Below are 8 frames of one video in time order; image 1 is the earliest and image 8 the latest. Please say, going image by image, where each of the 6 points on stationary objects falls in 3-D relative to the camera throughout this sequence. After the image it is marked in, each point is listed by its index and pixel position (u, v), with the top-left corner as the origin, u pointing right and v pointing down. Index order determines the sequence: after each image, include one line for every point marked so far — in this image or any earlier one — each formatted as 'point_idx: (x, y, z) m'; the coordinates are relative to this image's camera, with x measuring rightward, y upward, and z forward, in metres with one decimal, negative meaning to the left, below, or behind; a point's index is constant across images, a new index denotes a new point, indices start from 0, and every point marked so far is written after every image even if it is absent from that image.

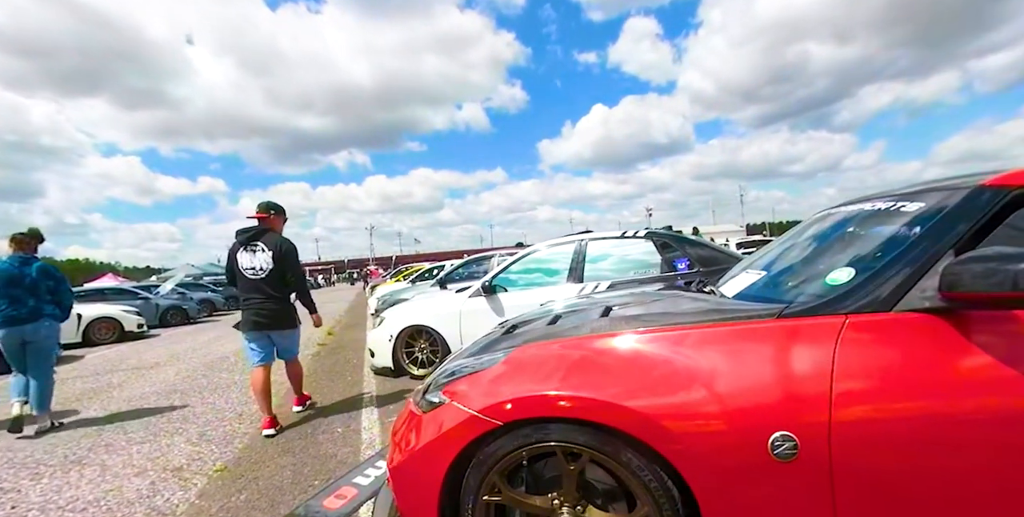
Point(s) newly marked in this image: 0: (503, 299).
0: (-0.1, -0.4, +5.2) m
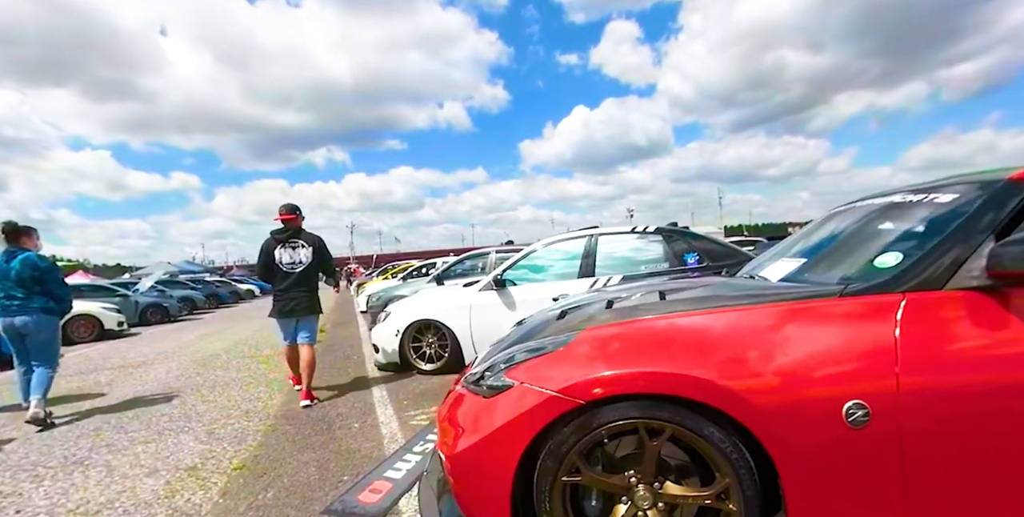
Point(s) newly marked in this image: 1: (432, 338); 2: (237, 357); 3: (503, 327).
0: (0.0, -0.4, +5.1) m
1: (-0.9, -0.9, +5.4) m
2: (-4.2, -1.5, +7.3) m
3: (-0.1, -0.7, +5.1) m
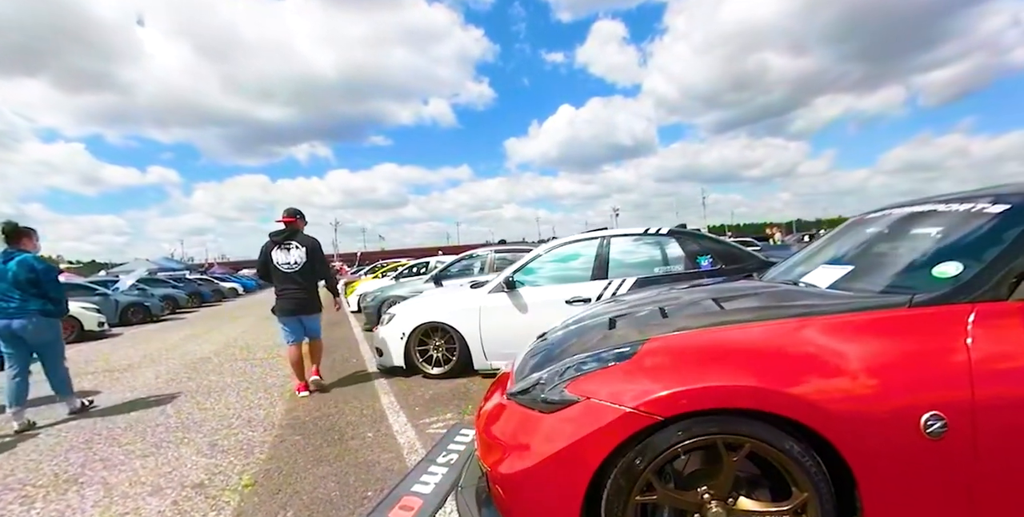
0: (+0.1, -0.4, +5.0) m
1: (-0.8, -0.9, +5.2) m
2: (-4.2, -1.5, +7.0) m
3: (0.0, -0.7, +4.9) m
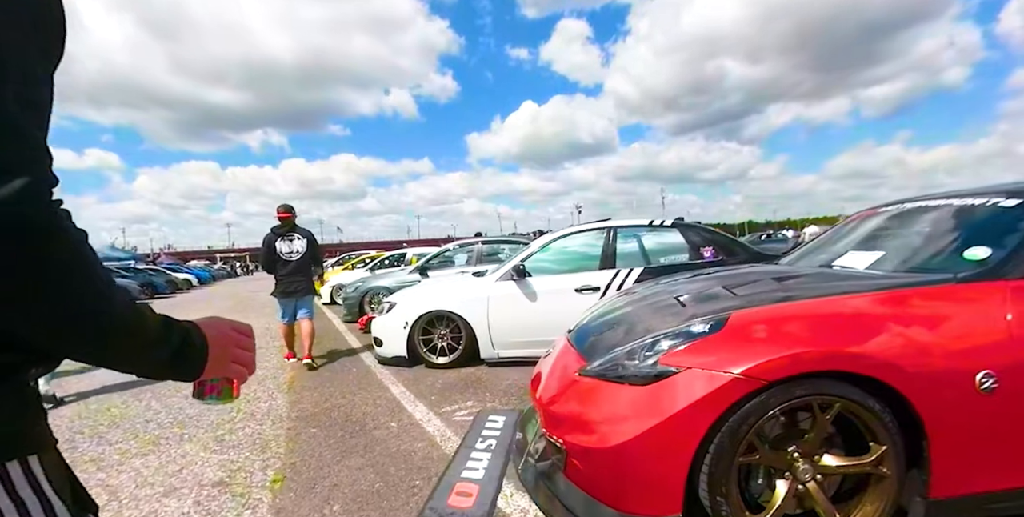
0: (+0.2, -0.3, +4.9) m
1: (-0.7, -0.8, +5.1) m
2: (-4.2, -1.3, +6.6) m
3: (+0.1, -0.6, +4.9) m
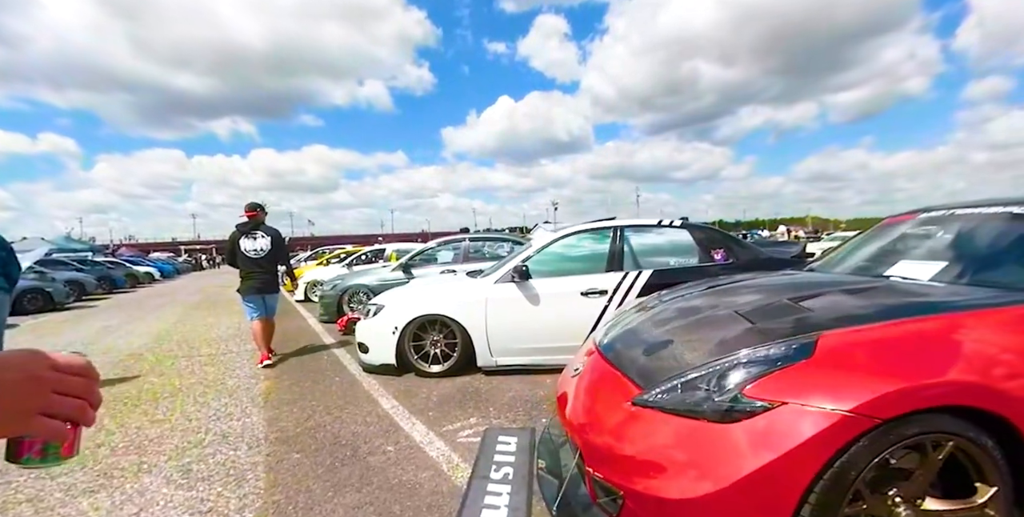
0: (+0.2, -0.3, +4.6) m
1: (-0.7, -0.8, +4.7) m
2: (-4.3, -1.2, +6.1) m
3: (+0.1, -0.6, +4.5) m
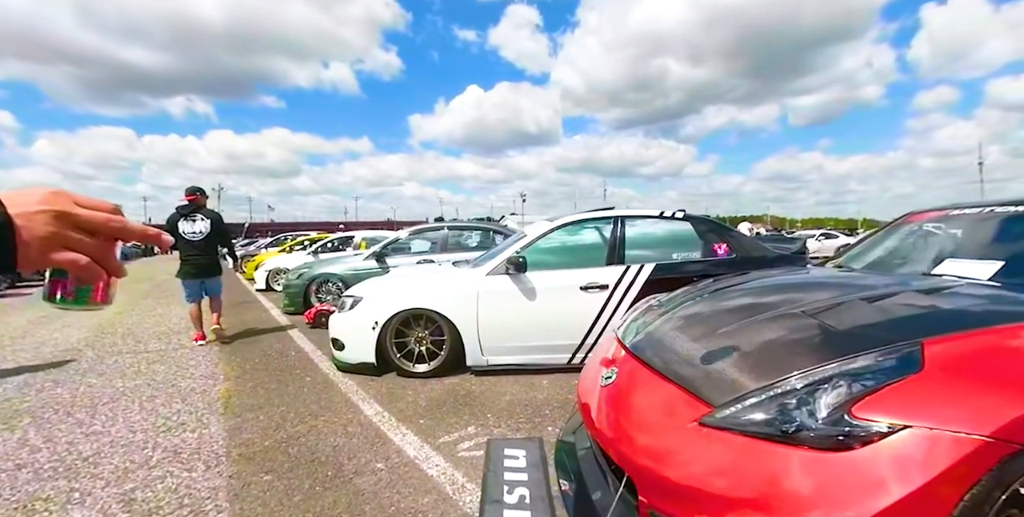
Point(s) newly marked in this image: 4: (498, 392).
0: (+0.2, -0.2, +4.2) m
1: (-0.8, -0.7, +4.3) m
2: (-4.5, -1.0, +5.4) m
3: (+0.1, -0.5, +4.2) m
4: (-0.1, -1.0, +3.8) m
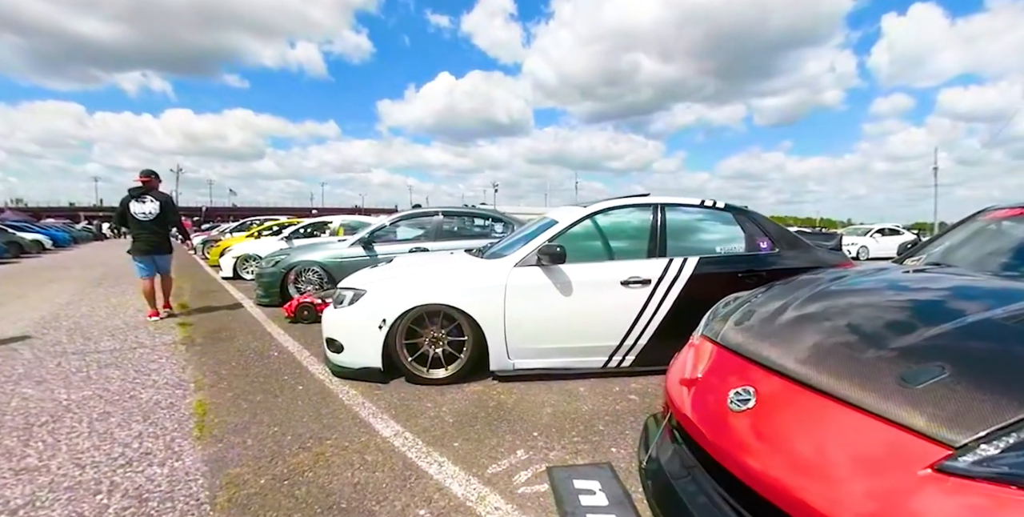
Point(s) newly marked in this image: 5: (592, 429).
0: (+0.4, -0.1, +3.7) m
1: (-0.6, -0.6, +3.7) m
2: (-4.3, -0.9, +4.5) m
3: (+0.3, -0.5, +3.6) m
4: (+0.1, -1.0, +3.2) m
5: (+0.5, -1.0, +2.9) m
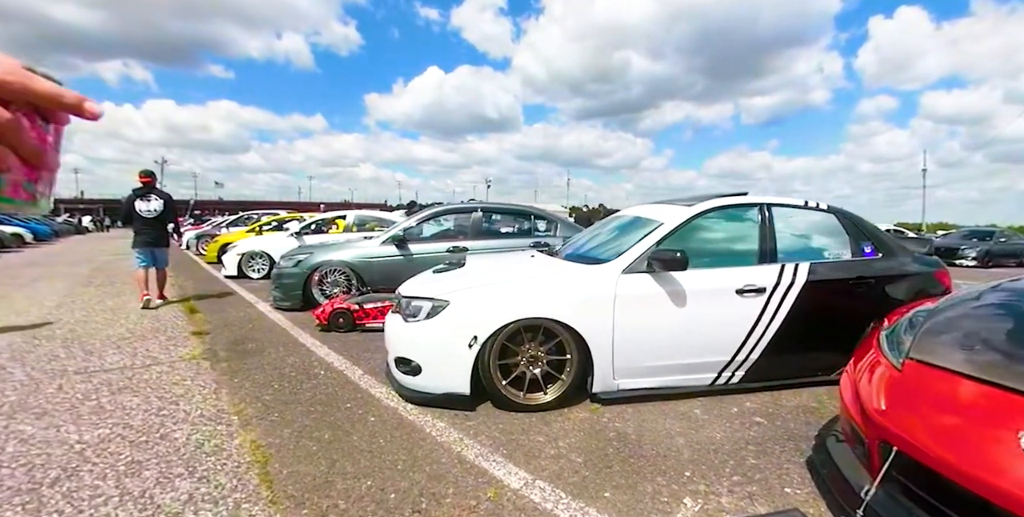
0: (+1.1, -0.1, +3.1) m
1: (+0.1, -0.6, +3.1) m
2: (-3.7, -0.9, +3.9) m
3: (+1.0, -0.5, +3.1) m
4: (+0.9, -1.0, +2.7) m
5: (+1.2, -1.1, +2.4) m
